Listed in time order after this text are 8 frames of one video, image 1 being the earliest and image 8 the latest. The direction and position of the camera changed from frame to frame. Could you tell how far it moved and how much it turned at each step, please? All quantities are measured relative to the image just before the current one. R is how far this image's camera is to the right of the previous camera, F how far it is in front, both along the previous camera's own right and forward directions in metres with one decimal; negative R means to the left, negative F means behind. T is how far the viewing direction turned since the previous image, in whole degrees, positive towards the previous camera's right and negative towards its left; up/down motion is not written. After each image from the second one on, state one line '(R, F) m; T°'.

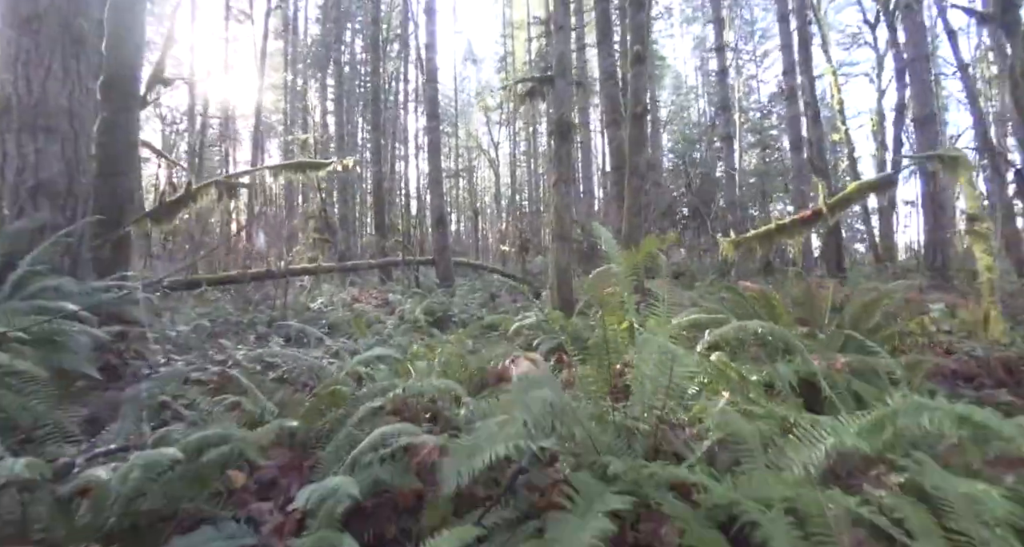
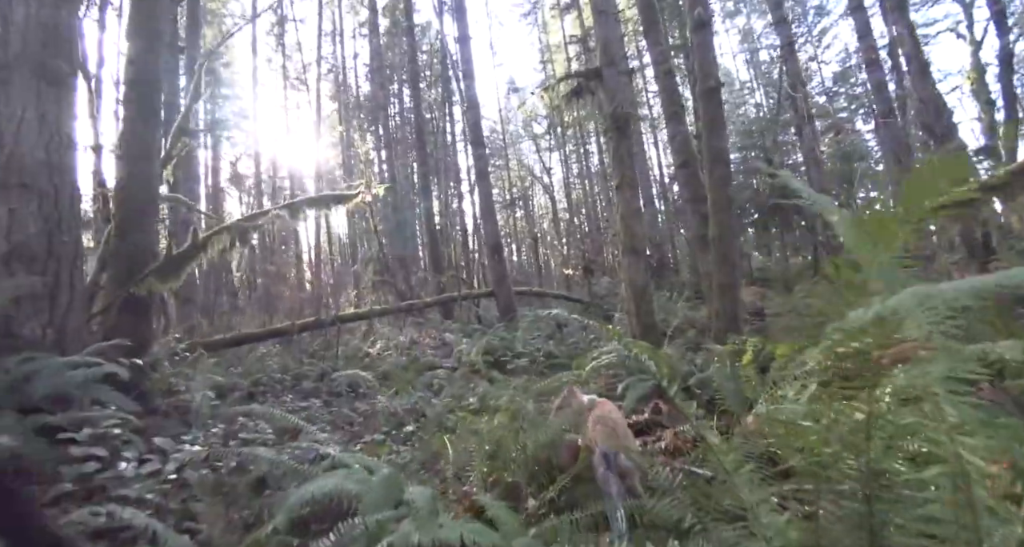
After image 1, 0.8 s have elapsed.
(0.0, +1.2) m; -7°
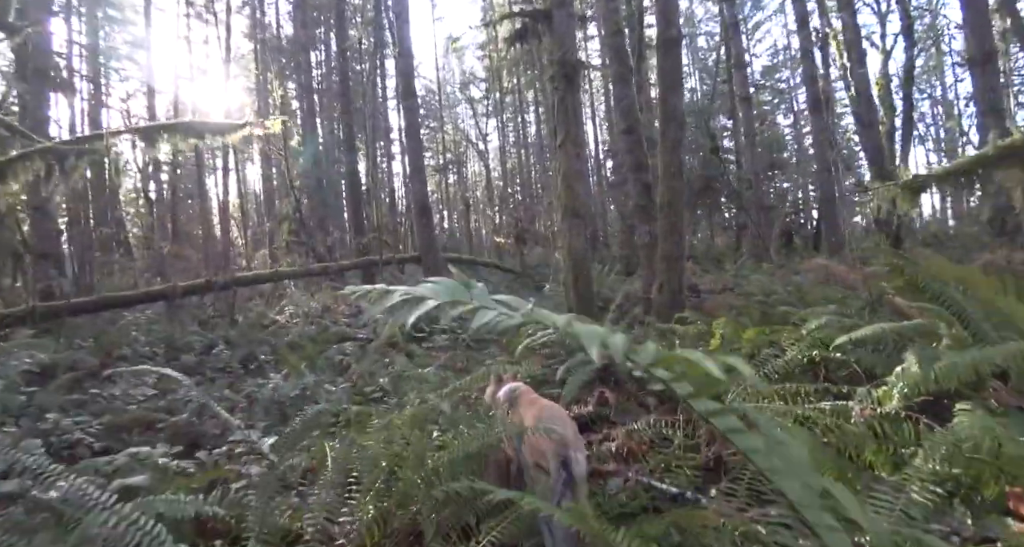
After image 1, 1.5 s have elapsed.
(+0.1, +0.8) m; +8°
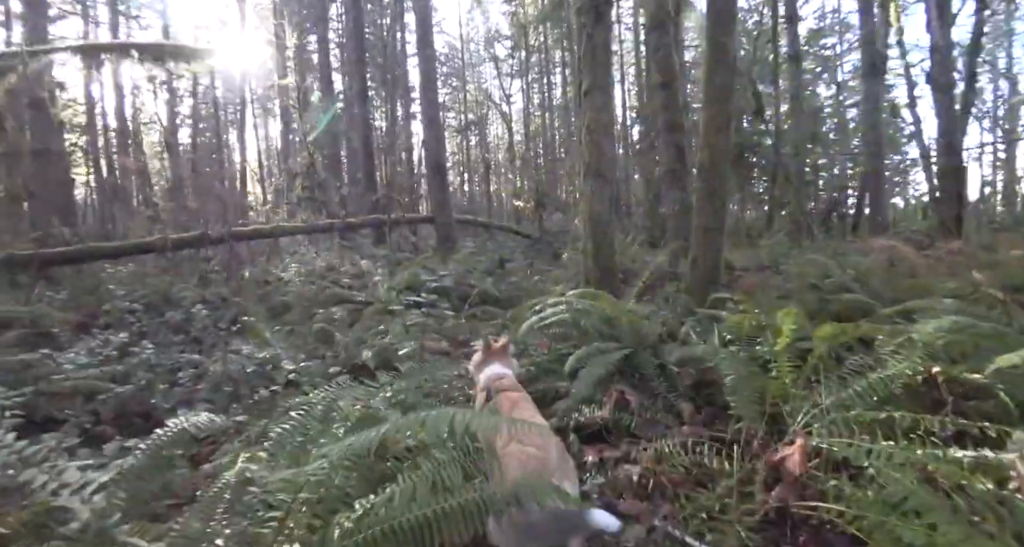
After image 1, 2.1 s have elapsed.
(+0.1, +0.8) m; -2°
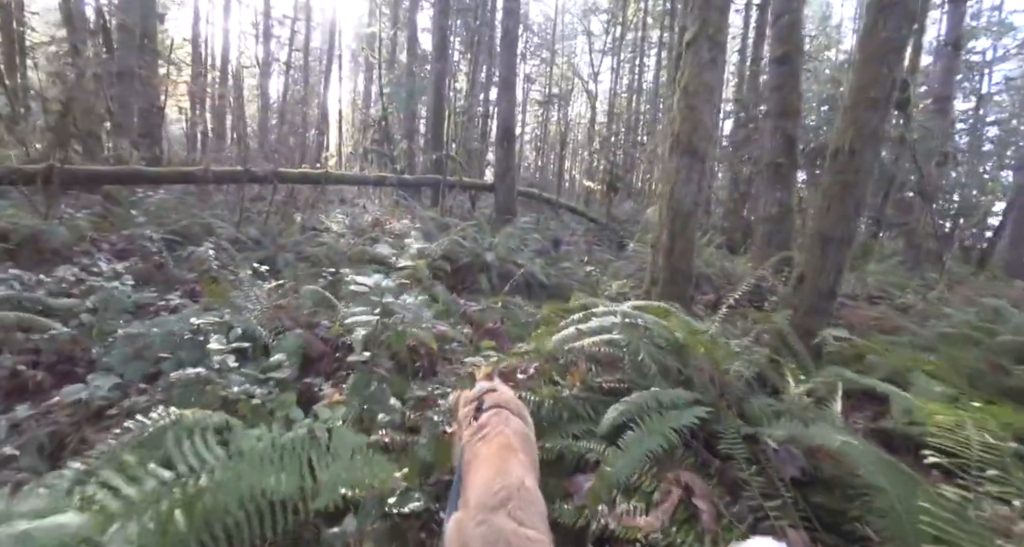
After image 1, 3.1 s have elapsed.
(+0.1, +1.1) m; -7°
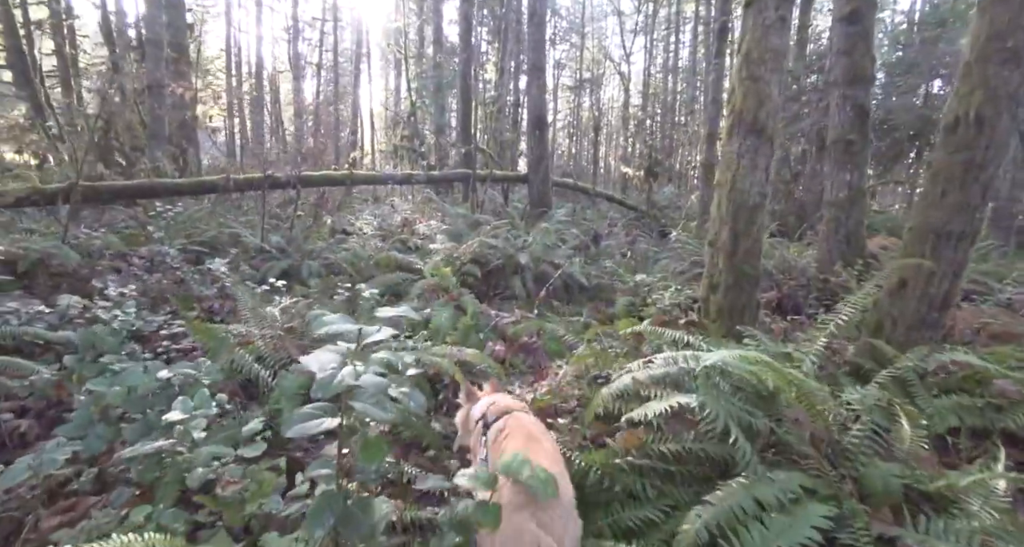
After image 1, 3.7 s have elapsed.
(0.0, +0.6) m; -4°
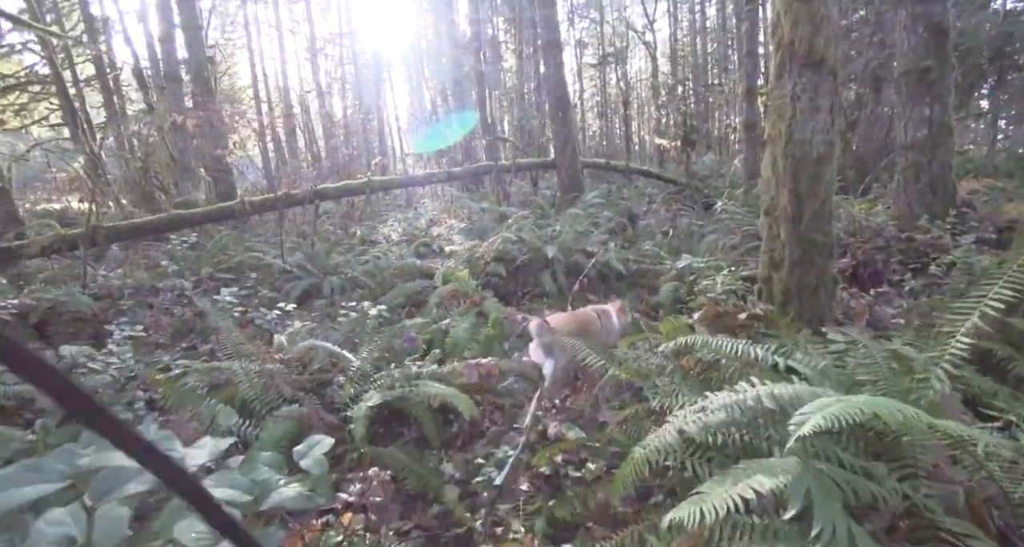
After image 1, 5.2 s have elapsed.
(+0.2, +0.6) m; -5°
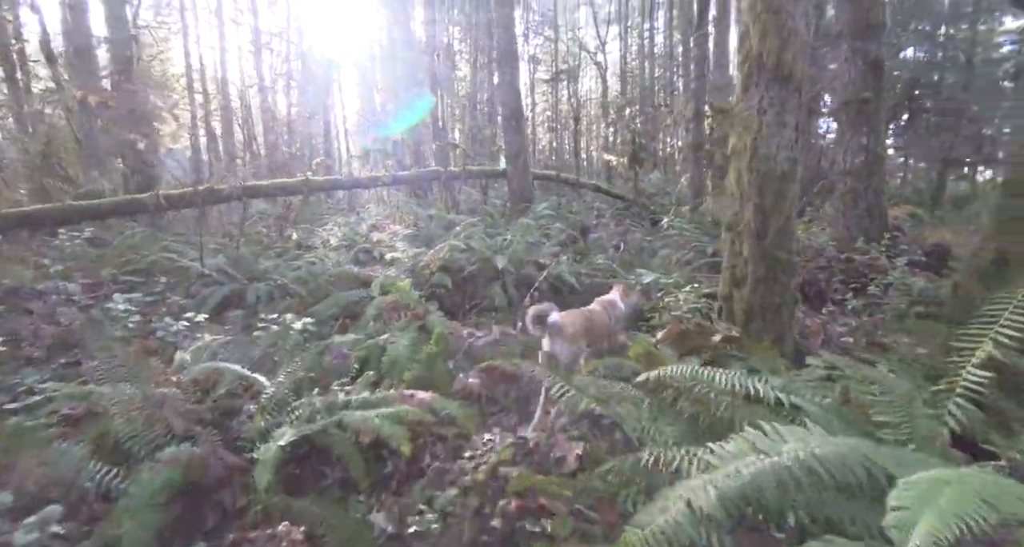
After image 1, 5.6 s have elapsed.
(0.0, +0.4) m; +6°
